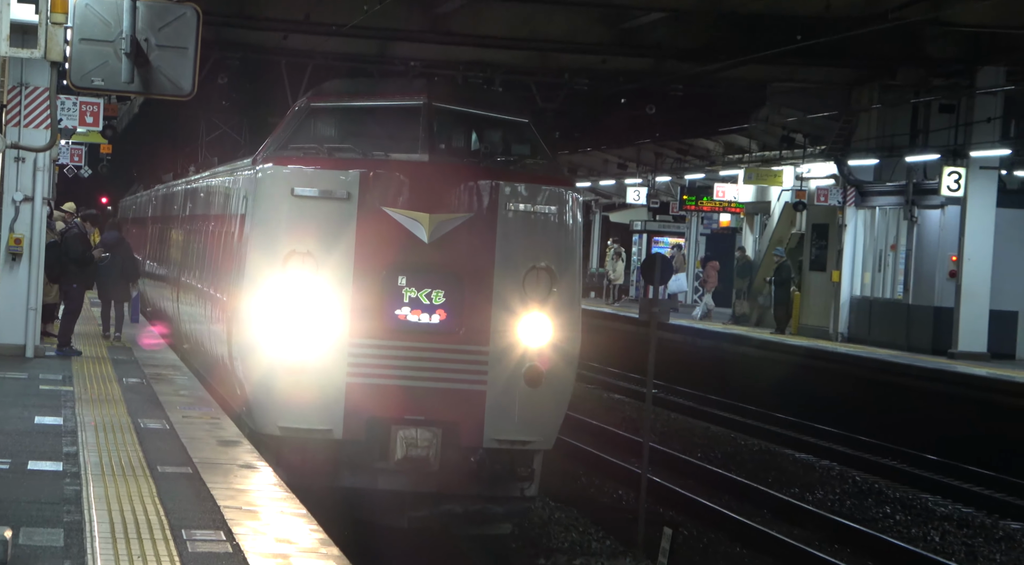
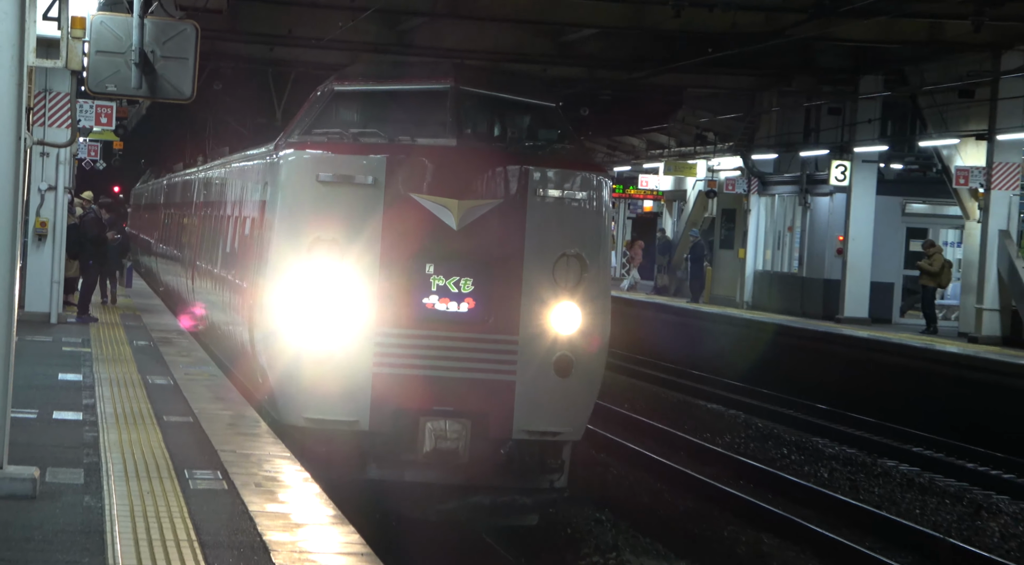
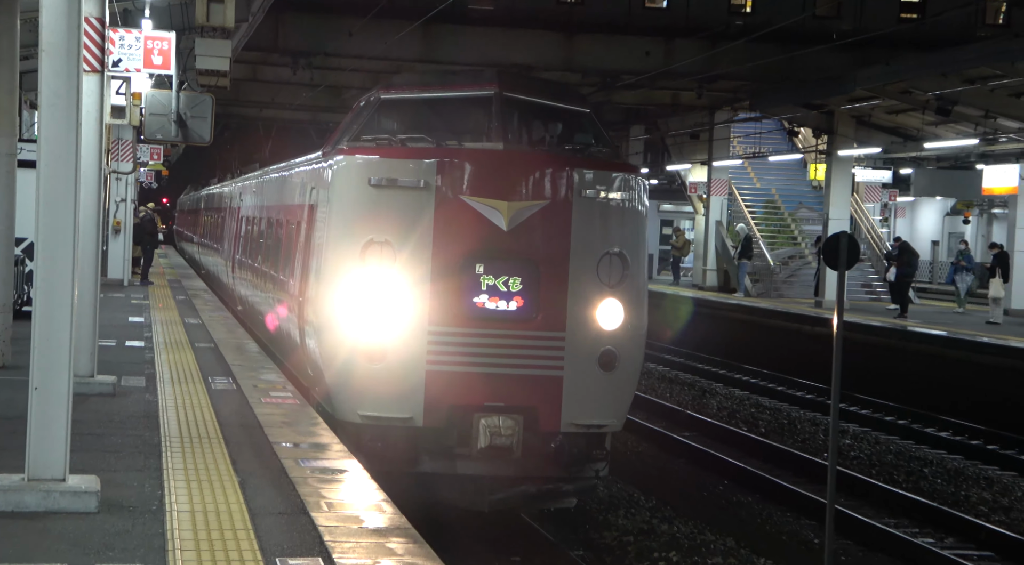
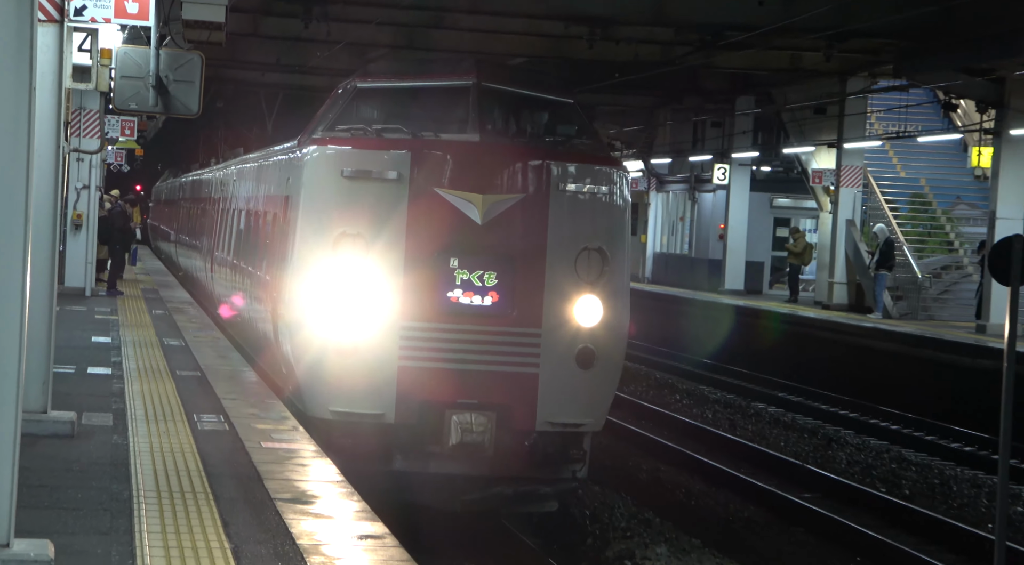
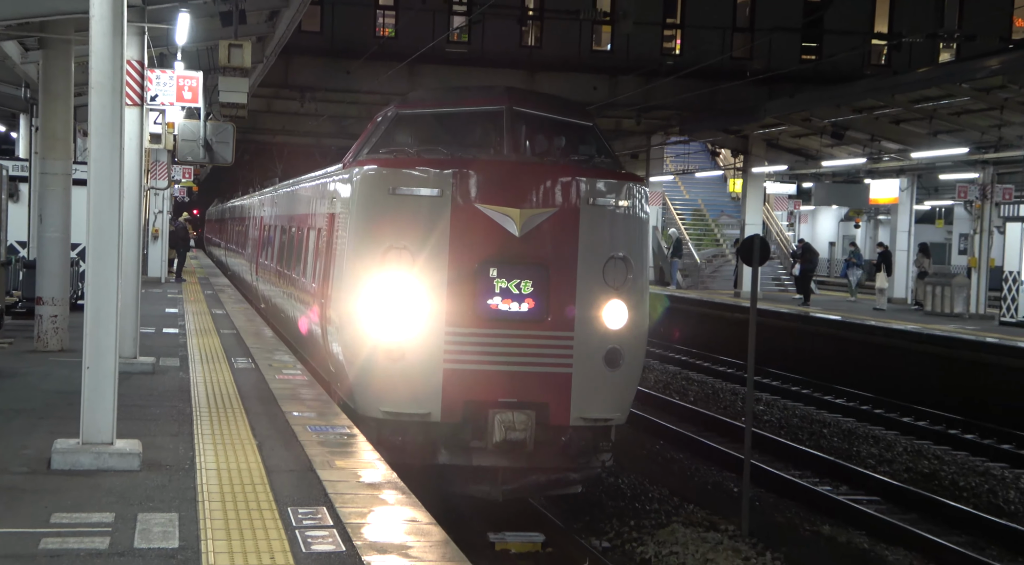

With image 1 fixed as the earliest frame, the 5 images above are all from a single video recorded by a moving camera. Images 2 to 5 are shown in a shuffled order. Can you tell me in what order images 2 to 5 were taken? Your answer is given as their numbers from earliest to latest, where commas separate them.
2, 4, 3, 5
